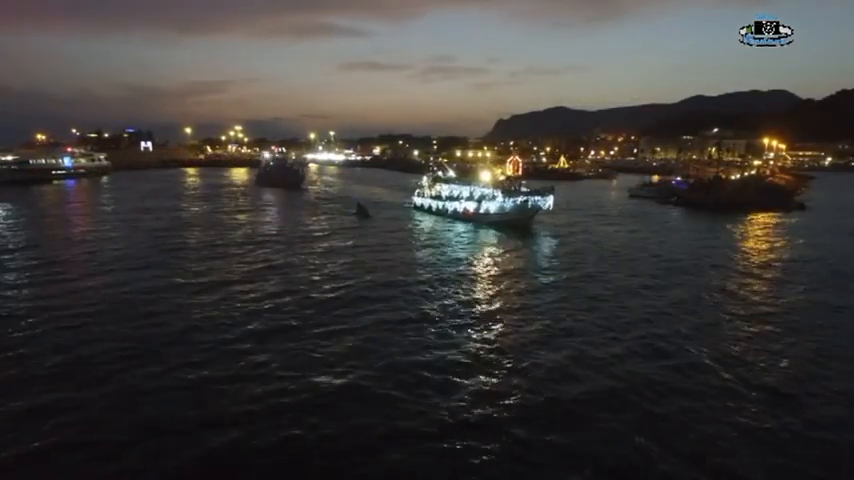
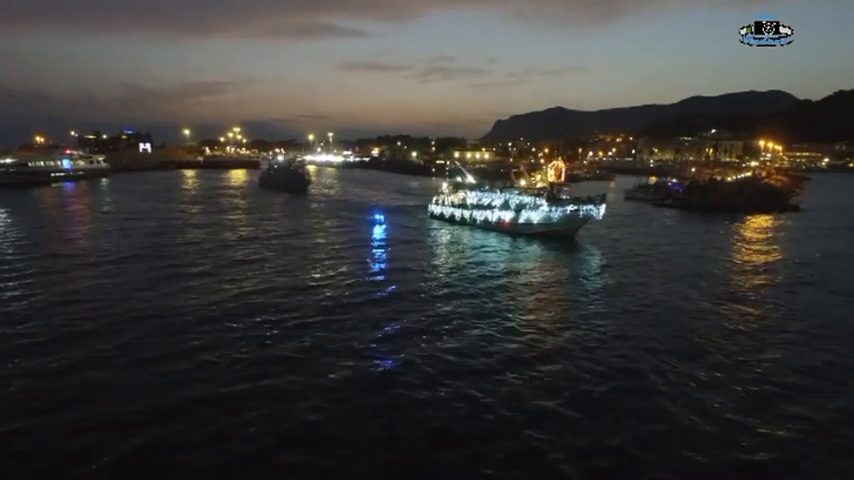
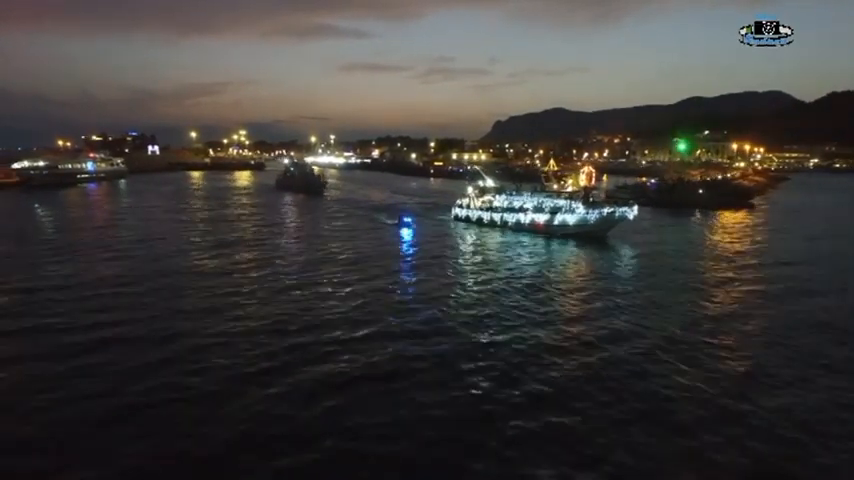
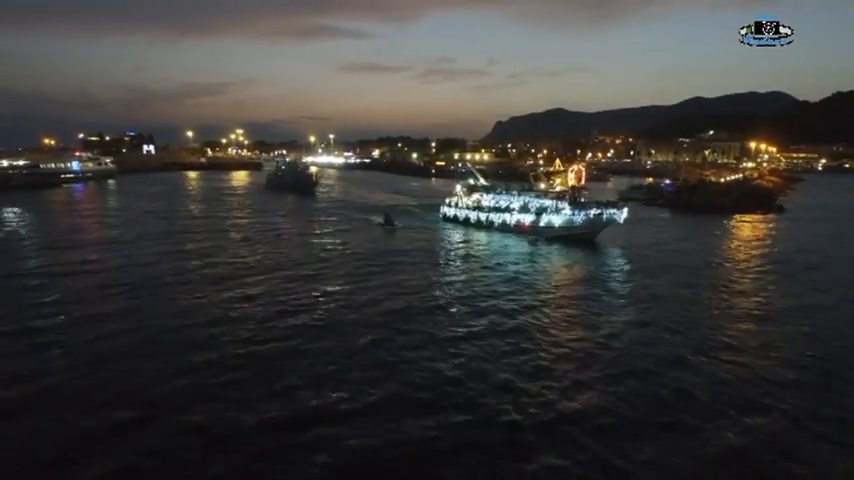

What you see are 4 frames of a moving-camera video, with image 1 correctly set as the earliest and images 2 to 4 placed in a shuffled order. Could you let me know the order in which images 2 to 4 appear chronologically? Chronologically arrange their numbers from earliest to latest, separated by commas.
2, 4, 3
